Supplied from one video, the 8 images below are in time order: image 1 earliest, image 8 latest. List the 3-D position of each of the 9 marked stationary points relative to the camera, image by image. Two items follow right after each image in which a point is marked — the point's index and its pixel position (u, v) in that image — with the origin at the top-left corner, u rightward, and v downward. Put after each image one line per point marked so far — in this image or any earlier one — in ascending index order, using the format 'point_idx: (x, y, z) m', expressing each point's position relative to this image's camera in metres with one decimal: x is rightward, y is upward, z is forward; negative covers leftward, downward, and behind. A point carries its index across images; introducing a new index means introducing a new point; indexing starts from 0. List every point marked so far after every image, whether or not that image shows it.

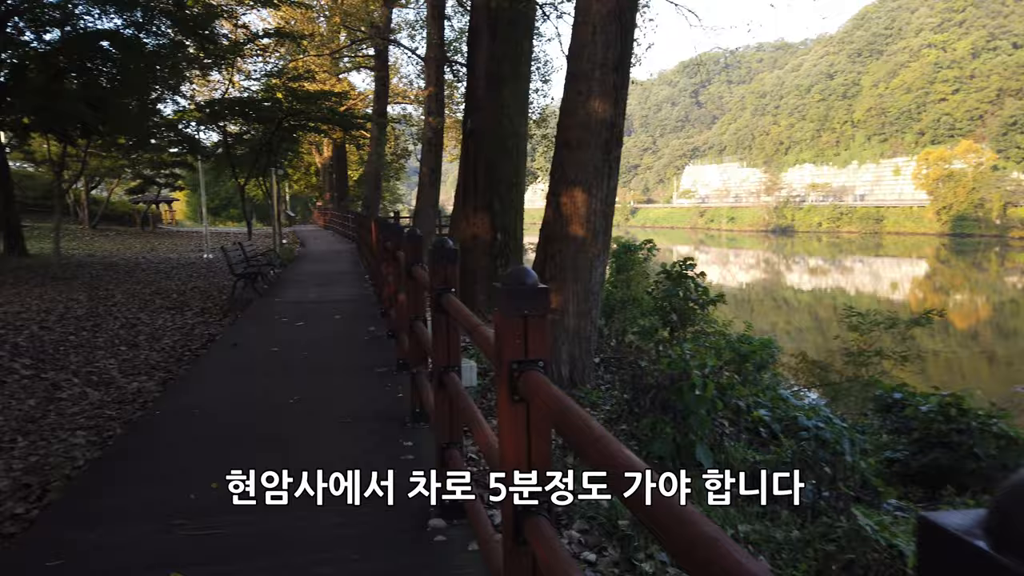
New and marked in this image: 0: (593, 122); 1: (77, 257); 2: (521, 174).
0: (+0.7, +1.3, +6.0) m
1: (-11.4, +0.8, +19.9) m
2: (+0.1, +1.3, +8.9) m
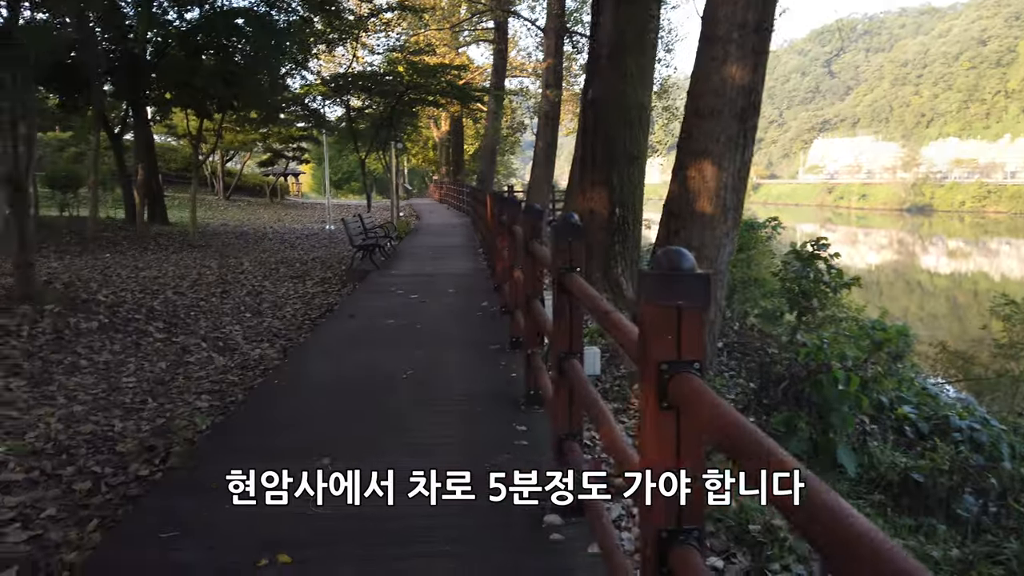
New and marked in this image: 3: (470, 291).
0: (+1.6, +1.5, +5.5) m
1: (-8.3, +1.7, +21.1) m
2: (+1.5, +1.6, +8.5) m
3: (-0.5, 0.0, +8.3) m
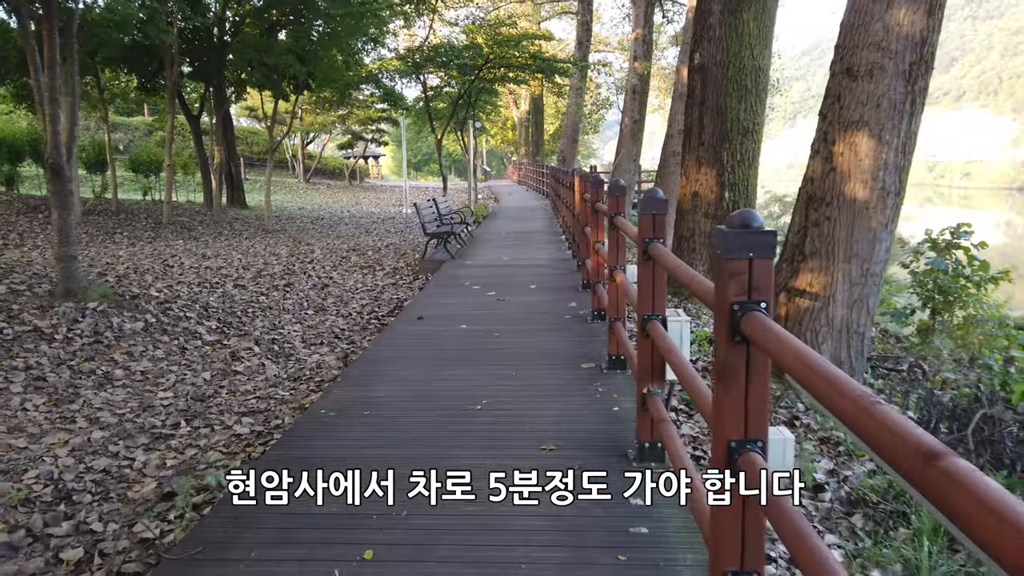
0: (+2.2, +1.4, +4.3) m
1: (-6.0, +2.2, +20.8) m
2: (+2.4, +1.6, +7.3) m
3: (+0.4, +0.1, +7.4) m
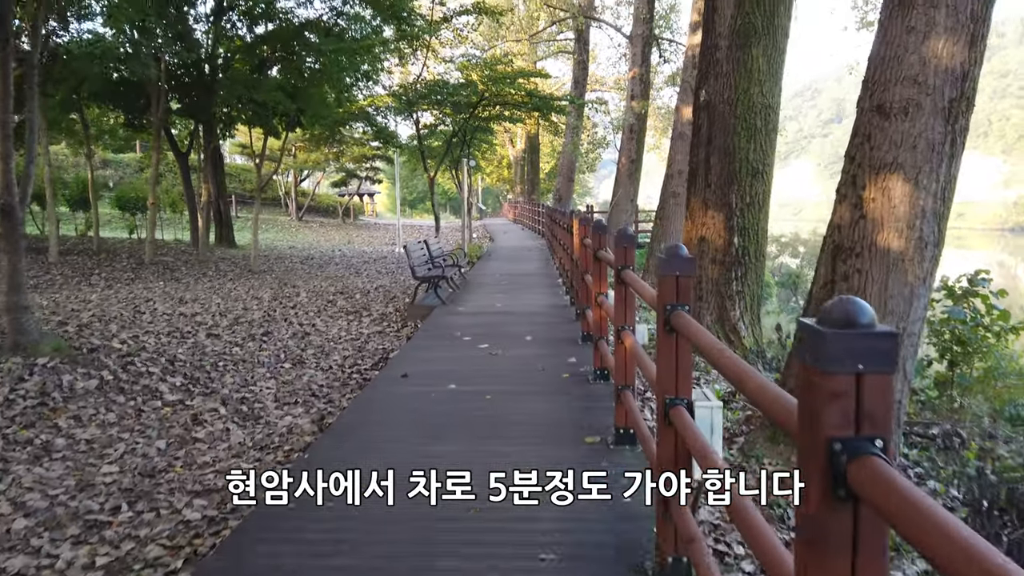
0: (+2.2, +1.1, +3.9) m
1: (-6.2, +1.1, +20.3) m
2: (+2.3, +1.2, +6.8) m
3: (+0.3, -0.4, +6.8) m
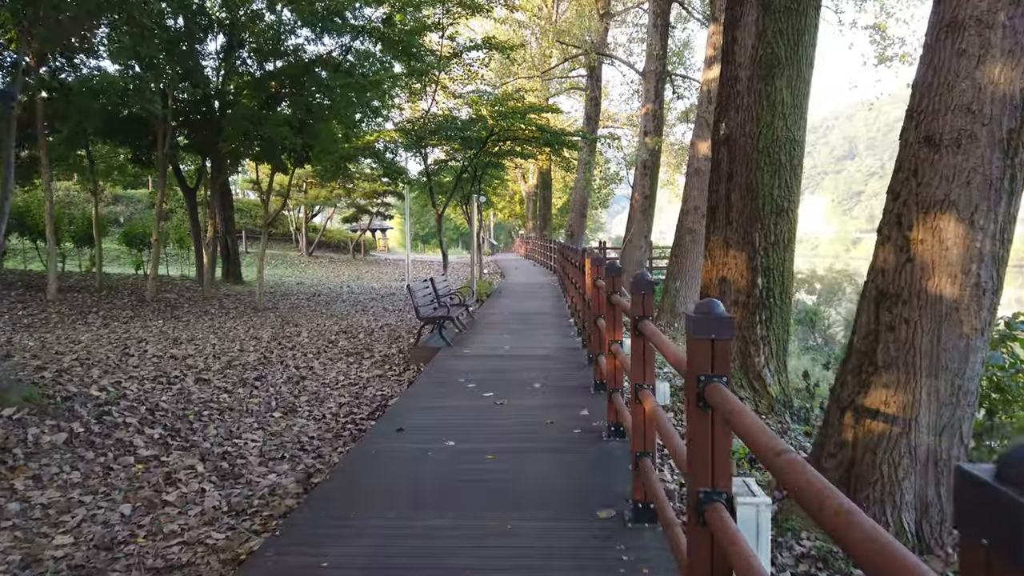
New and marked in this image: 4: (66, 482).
0: (+2.2, +0.9, +3.5) m
1: (-5.9, +0.1, +20.0) m
2: (+2.4, +0.8, +6.4) m
3: (+0.4, -0.8, +6.4) m
4: (-2.5, -1.1, +4.2) m
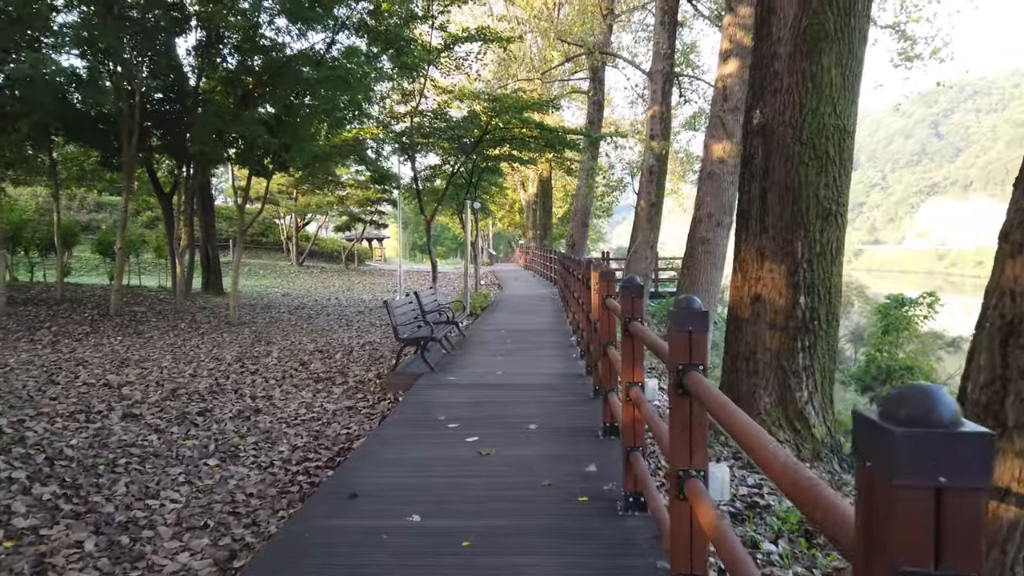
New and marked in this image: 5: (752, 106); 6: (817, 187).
0: (+2.1, +0.8, +2.4) m
1: (-6.0, -0.2, +18.9) m
2: (+2.4, +0.6, +5.3) m
3: (+0.3, -0.9, +5.3) m
4: (-2.6, -1.2, +3.1) m
5: (+1.8, +1.3, +5.5) m
6: (+2.1, +0.7, +5.2) m
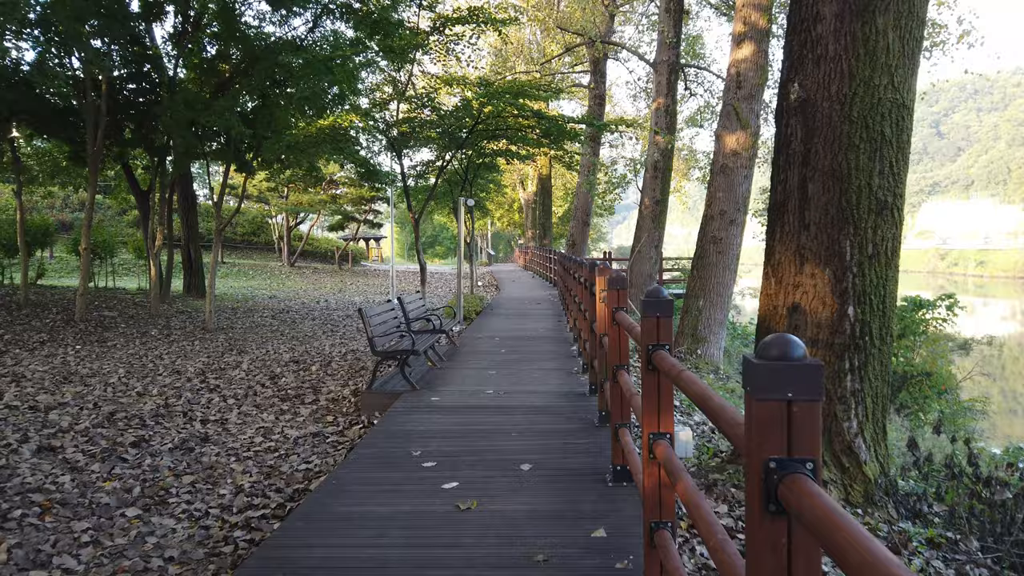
0: (+2.1, +0.7, +1.5) m
1: (-6.0, -0.3, +18.0) m
2: (+2.3, +0.6, +4.4) m
3: (+0.3, -1.0, +4.4) m
4: (-2.6, -1.2, +2.2) m
5: (+1.7, +1.3, +4.6) m
6: (+2.0, +0.6, +4.3) m
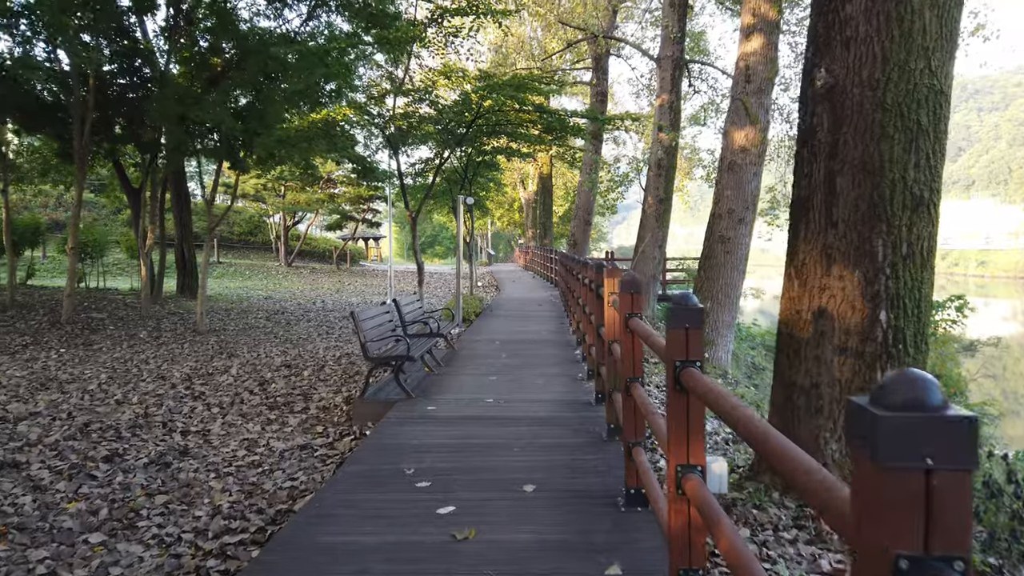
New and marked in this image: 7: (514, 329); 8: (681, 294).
0: (+2.1, +0.7, +1.1) m
1: (-6.0, -0.3, +17.6) m
2: (+2.3, +0.6, +4.1) m
3: (+0.3, -1.0, +4.0) m
4: (-2.6, -1.2, +1.8) m
5: (+1.7, +1.3, +4.2) m
6: (+2.1, +0.6, +3.9) m
7: (0.0, -0.6, +11.4) m
8: (+0.5, 0.0, +2.2) m
